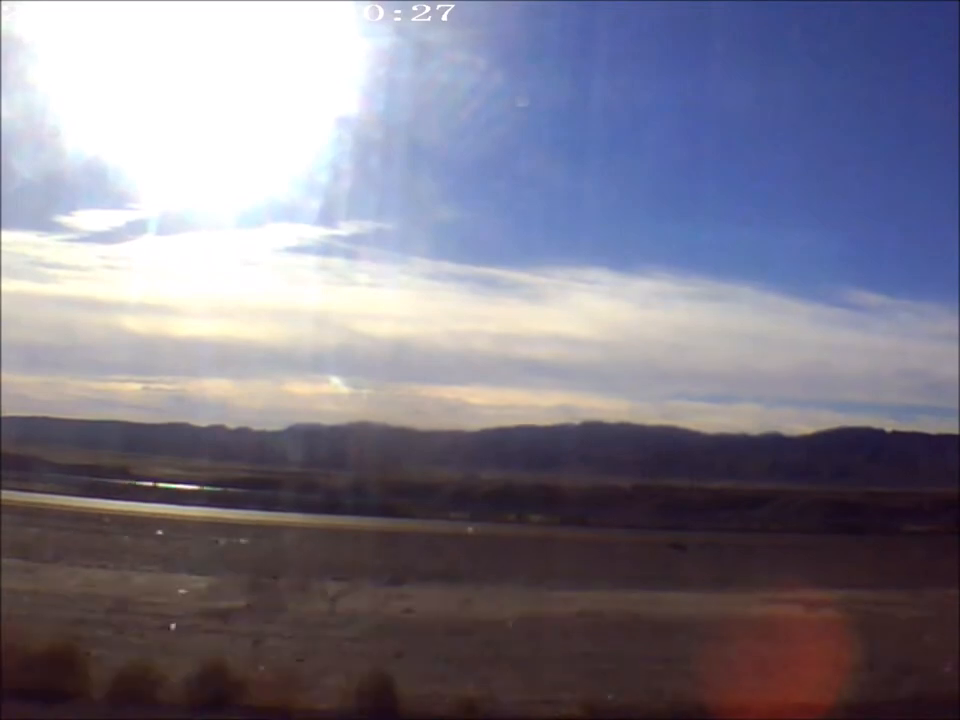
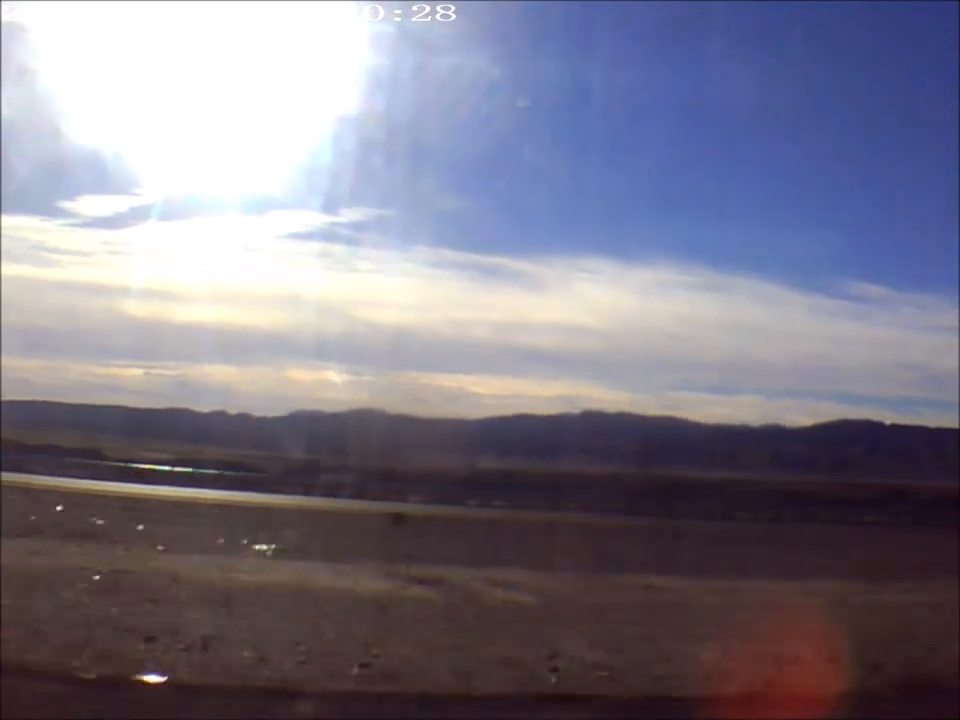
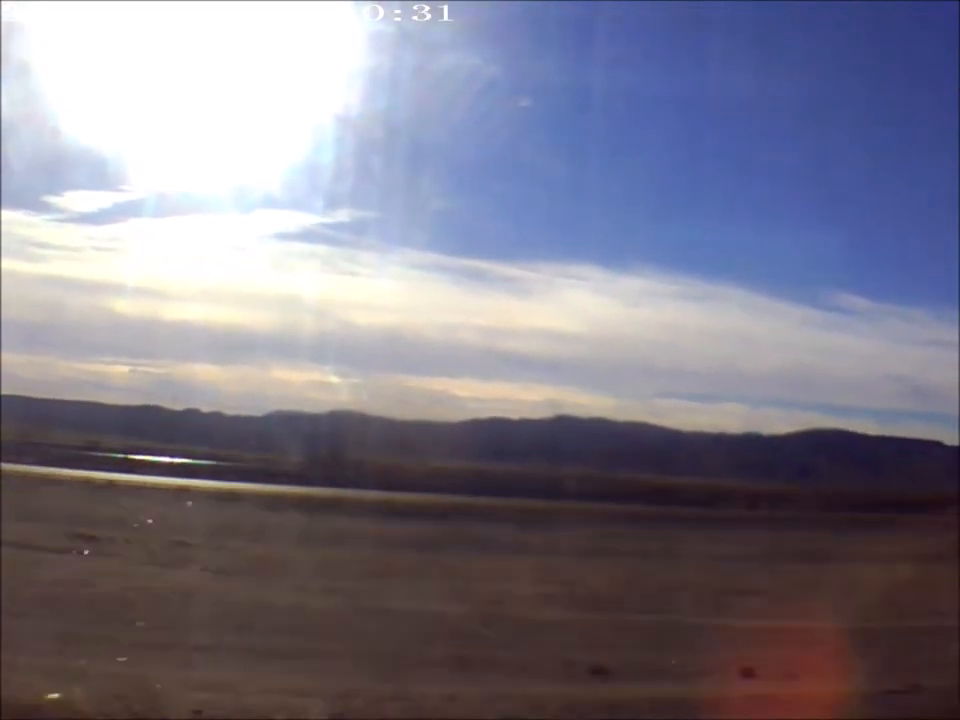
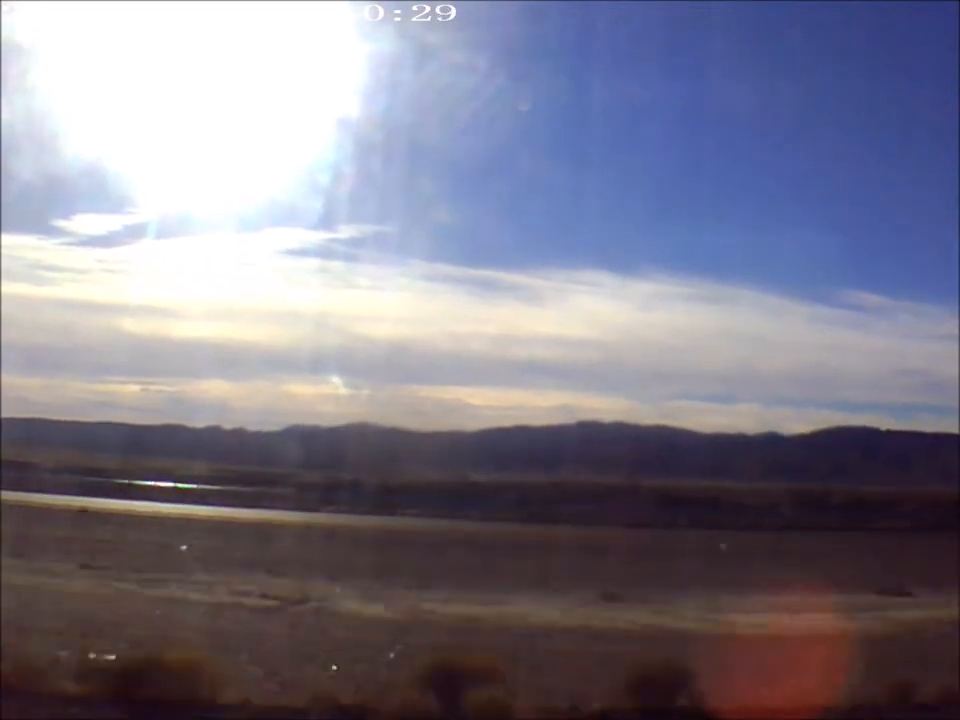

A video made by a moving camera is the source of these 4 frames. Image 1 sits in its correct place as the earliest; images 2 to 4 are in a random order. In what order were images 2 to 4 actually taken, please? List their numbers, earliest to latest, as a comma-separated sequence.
2, 4, 3
